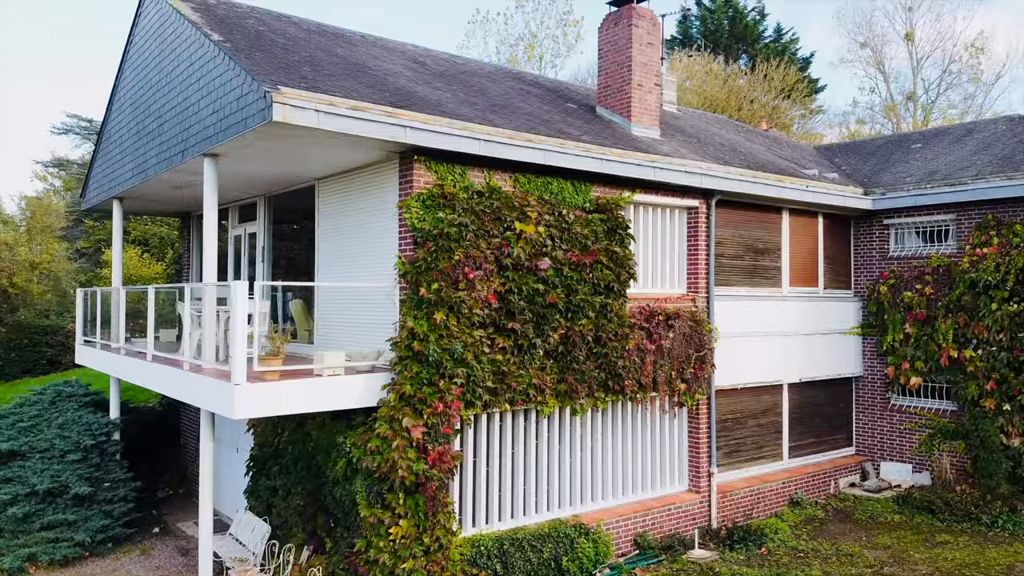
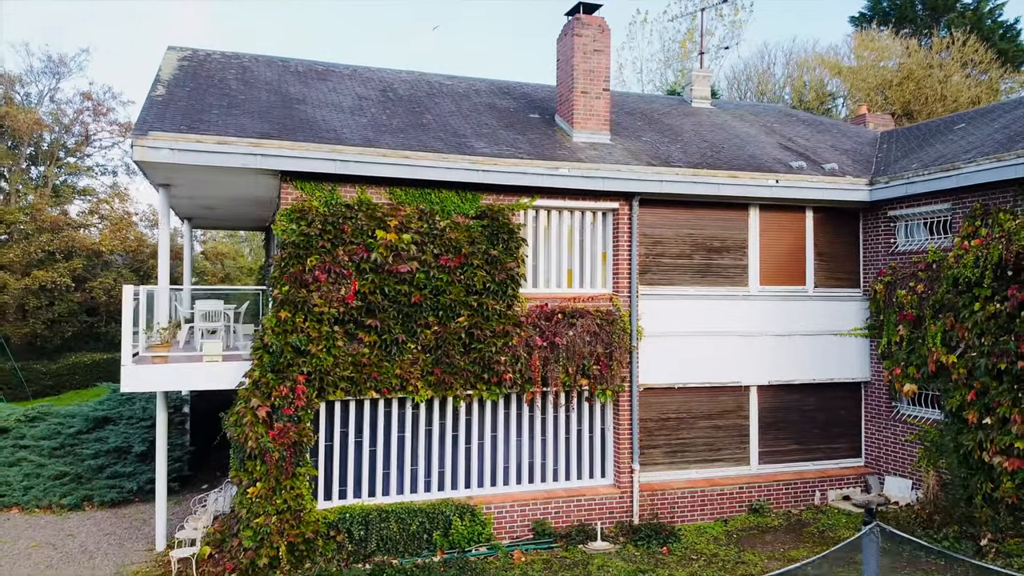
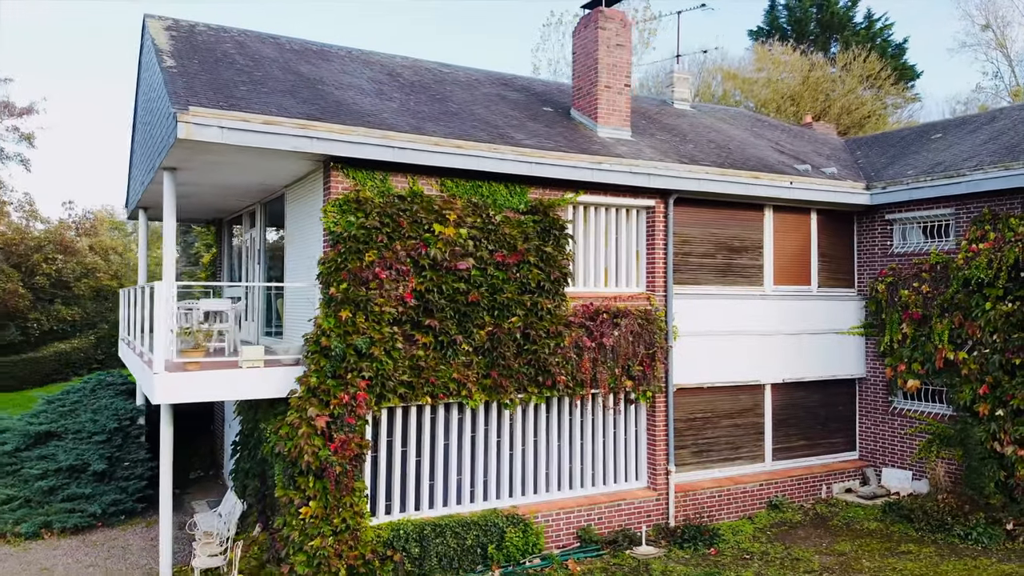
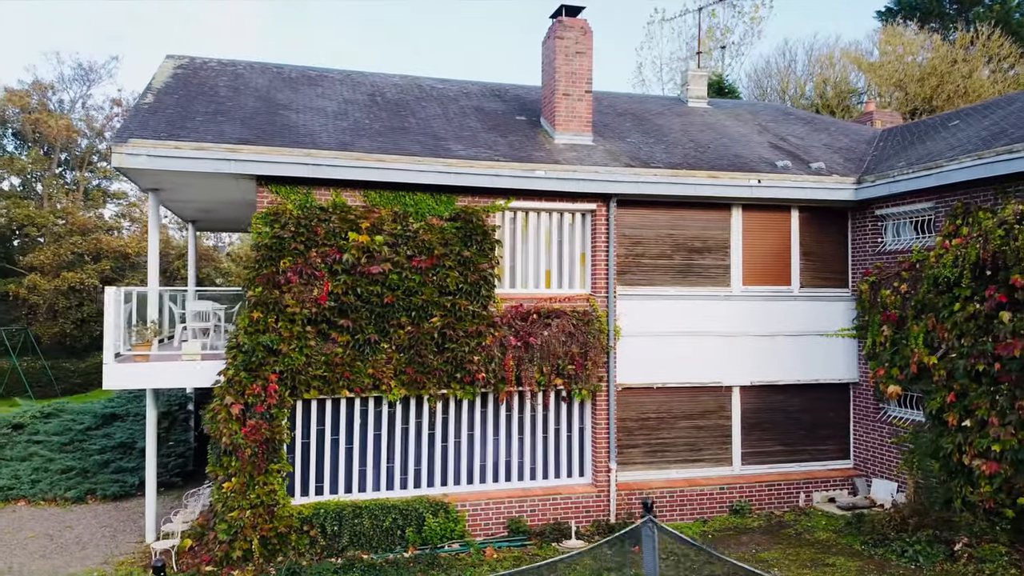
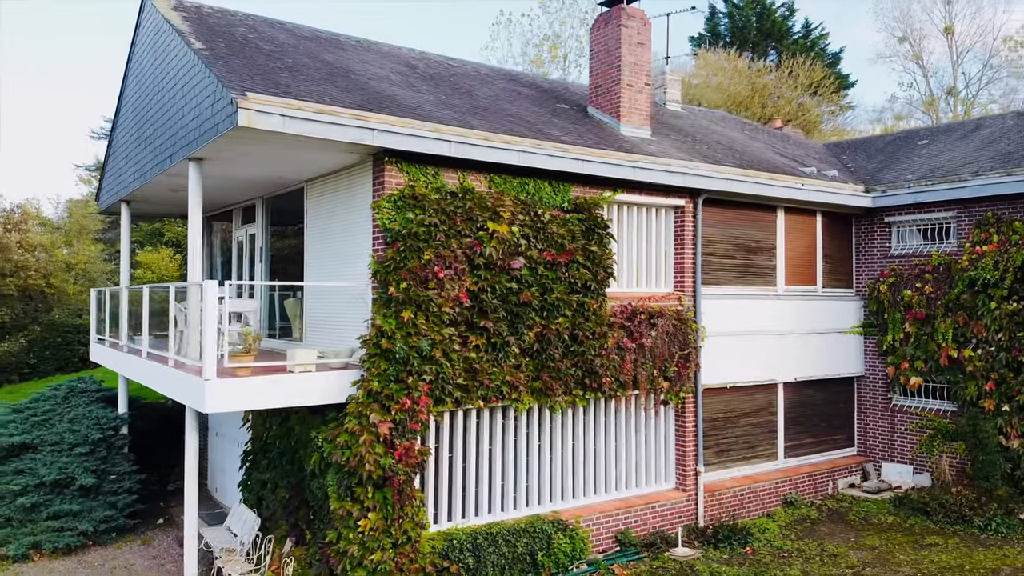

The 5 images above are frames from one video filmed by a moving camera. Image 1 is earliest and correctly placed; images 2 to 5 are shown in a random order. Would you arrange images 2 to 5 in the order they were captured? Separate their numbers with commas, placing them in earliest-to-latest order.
5, 3, 2, 4
